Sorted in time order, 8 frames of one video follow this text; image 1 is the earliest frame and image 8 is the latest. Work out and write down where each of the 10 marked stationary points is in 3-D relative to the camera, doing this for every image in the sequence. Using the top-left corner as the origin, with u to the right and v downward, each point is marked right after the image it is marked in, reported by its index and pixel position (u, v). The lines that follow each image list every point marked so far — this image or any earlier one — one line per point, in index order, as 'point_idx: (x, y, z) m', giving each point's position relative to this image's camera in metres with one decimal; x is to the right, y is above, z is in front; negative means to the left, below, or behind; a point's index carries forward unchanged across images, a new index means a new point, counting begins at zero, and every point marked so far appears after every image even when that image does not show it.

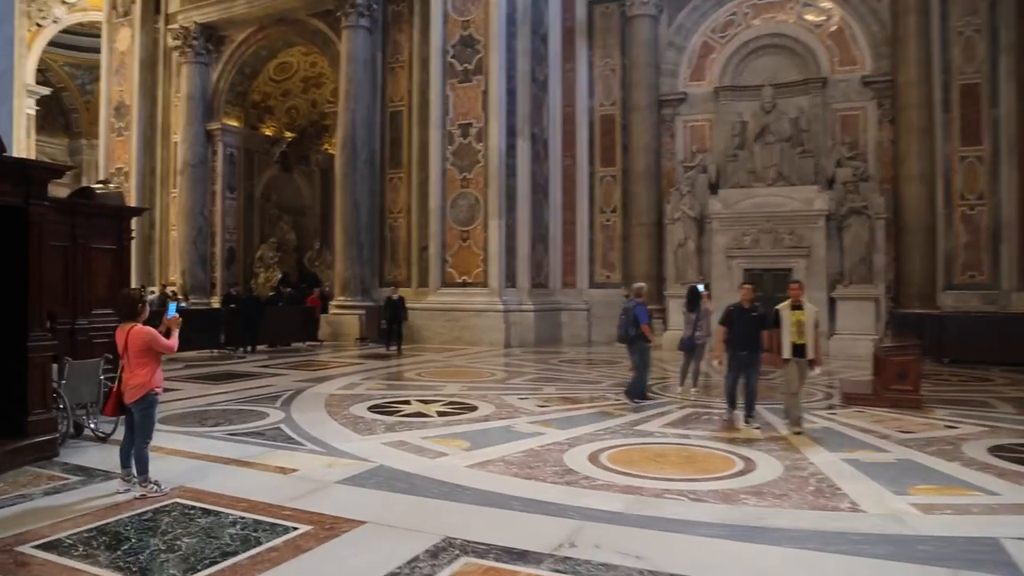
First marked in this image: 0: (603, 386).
0: (+1.0, -1.1, +8.7) m
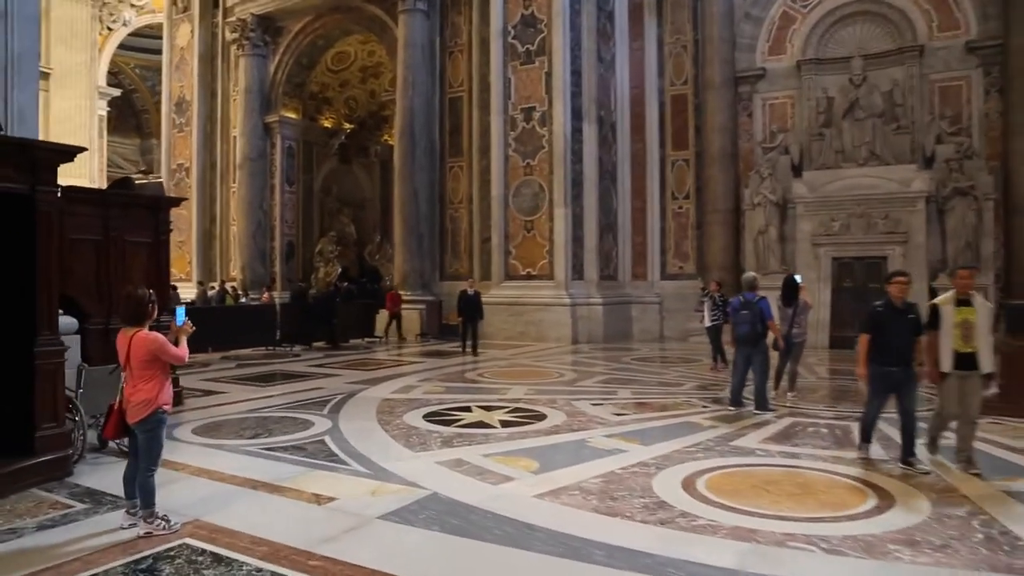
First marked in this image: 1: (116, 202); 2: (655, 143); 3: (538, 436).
0: (+1.7, -1.0, +7.8) m
1: (-3.2, +0.7, +6.4) m
2: (+2.8, +2.8, +15.5) m
3: (+0.2, -1.0, +5.4) m
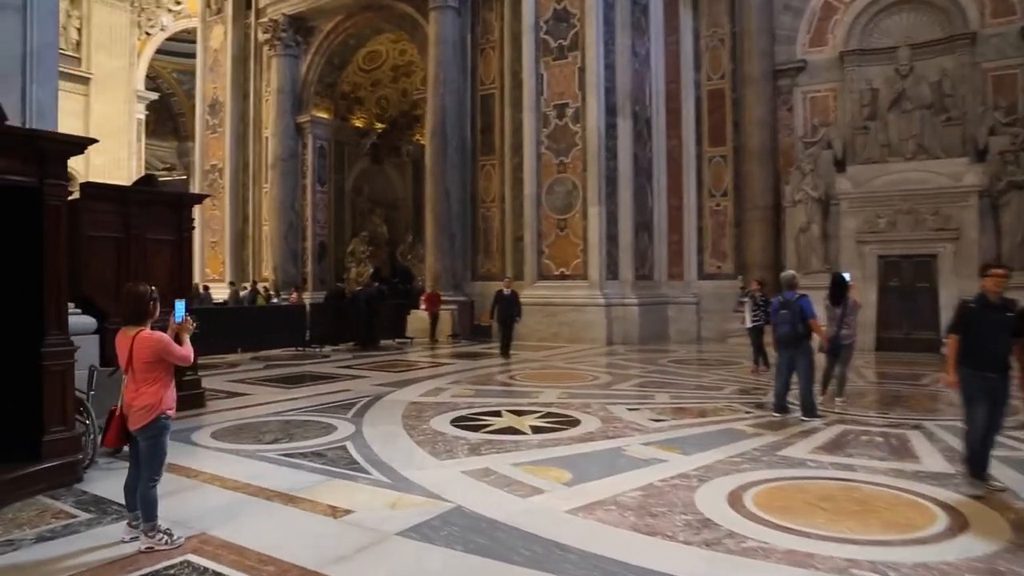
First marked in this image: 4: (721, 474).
0: (+2.0, -1.0, +7.4) m
1: (-2.9, +0.7, +6.3) m
2: (+3.4, +2.8, +15.1) m
3: (+0.4, -1.0, +5.1) m
4: (+1.1, -1.0, +4.3) m
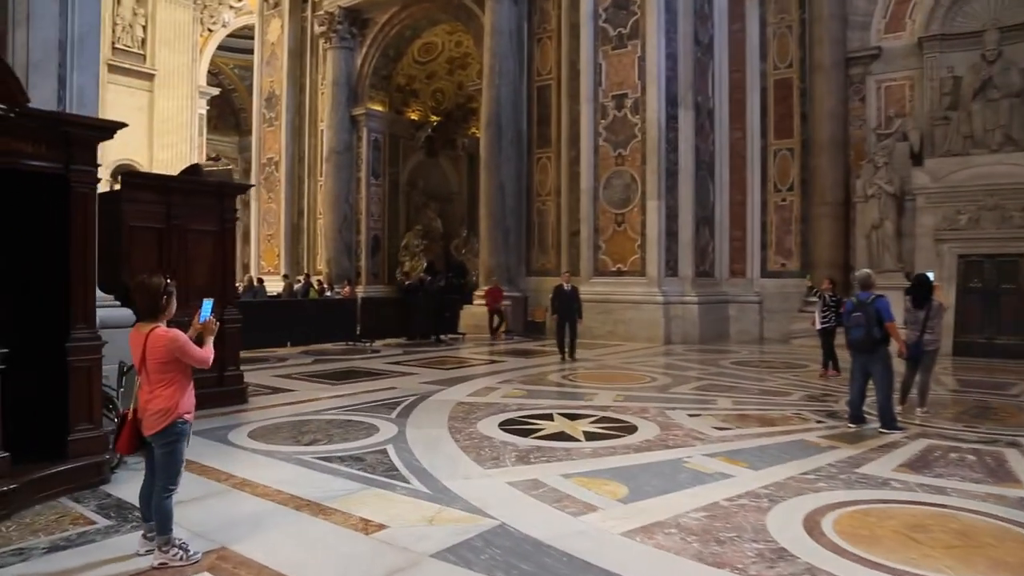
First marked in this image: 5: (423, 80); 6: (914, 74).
0: (+2.4, -1.0, +6.9) m
1: (-2.5, +0.8, +6.1) m
2: (+4.4, +2.8, +14.5) m
3: (+0.7, -1.0, +4.7) m
4: (+1.3, -1.0, +3.8) m
5: (-2.2, +5.1, +19.9) m
6: (+6.6, +3.5, +13.3) m
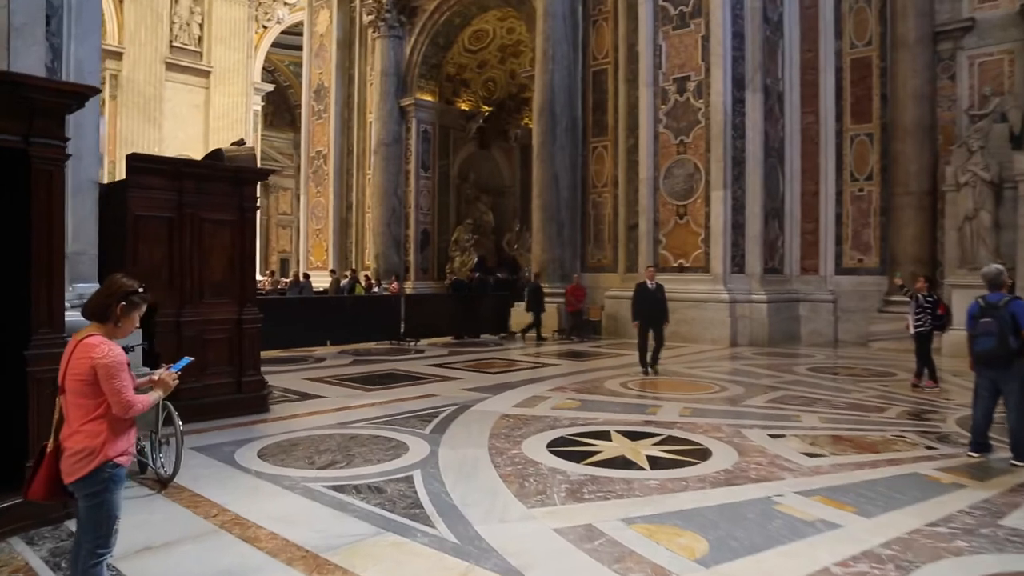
0: (+2.8, -1.0, +6.0) m
1: (-2.2, +0.8, +5.5) m
2: (+5.3, +2.9, +13.3) m
3: (+0.9, -1.0, +3.9) m
4: (+1.5, -1.0, +2.9) m
5: (-0.9, +5.2, +19.2) m
6: (+7.4, +3.6, +12.0) m
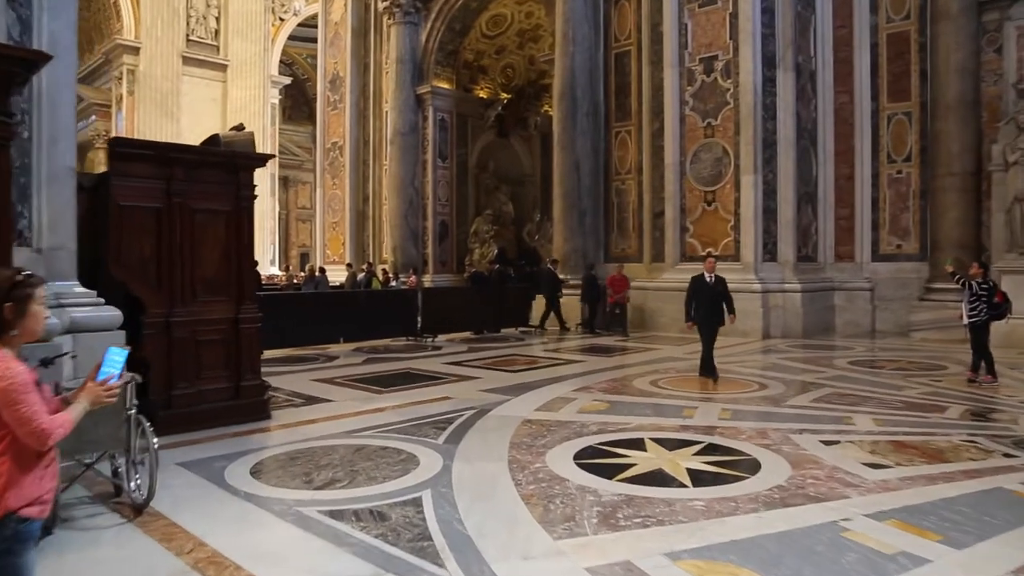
0: (+3.0, -0.9, +5.4) m
1: (-2.1, +0.8, +5.0) m
2: (+5.6, +3.1, +12.7) m
3: (+1.0, -0.9, +3.4) m
4: (+1.6, -0.9, +2.4) m
5: (-0.5, +5.4, +18.6) m
6: (+7.7, +3.8, +11.2) m
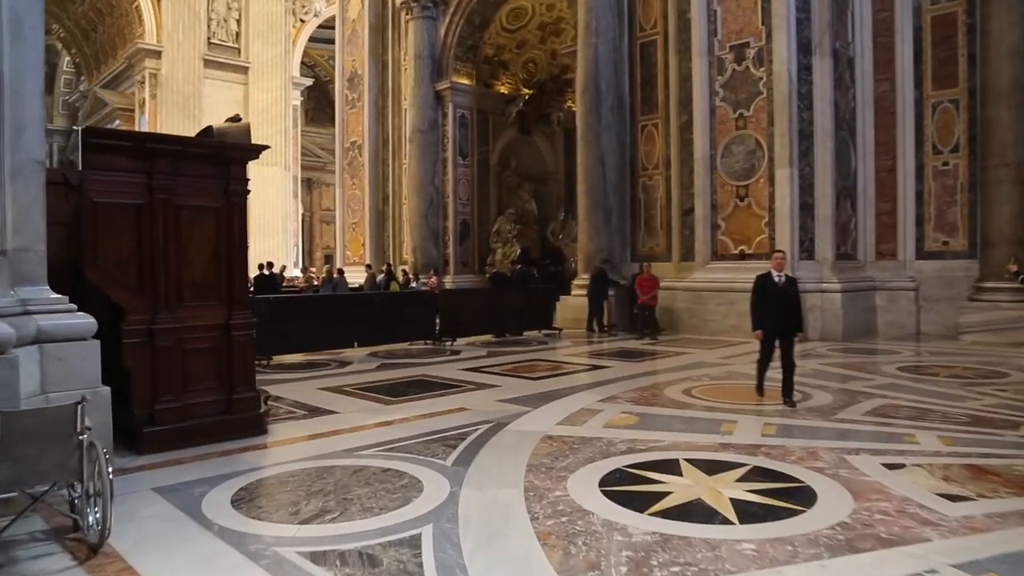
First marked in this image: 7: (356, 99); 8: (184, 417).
0: (+3.1, -0.9, +4.8) m
1: (-2.0, +0.8, +4.6) m
2: (+5.9, +3.1, +12.0) m
3: (+1.1, -0.9, +2.8) m
4: (+1.6, -0.9, +1.8) m
5: (0.0, +5.4, +18.1) m
6: (+8.0, +3.8, +10.5) m
7: (-3.7, +4.5, +19.3) m
8: (-1.9, -0.8, +4.7) m
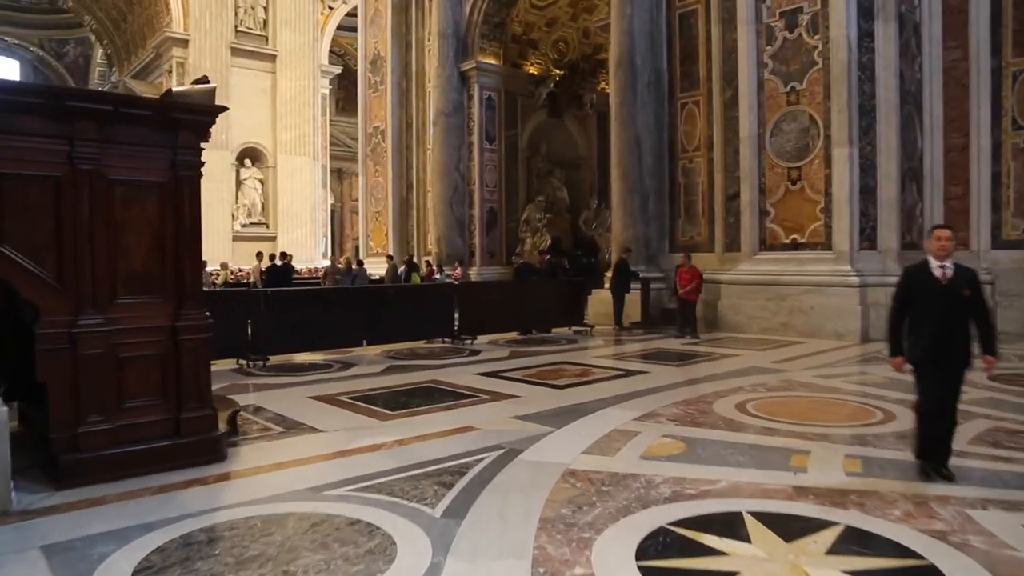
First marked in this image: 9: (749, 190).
0: (+3.1, -0.8, +3.7) m
1: (-1.9, +0.8, +3.6) m
2: (+6.3, +3.2, +10.7) m
3: (+1.0, -0.9, +1.8) m
4: (+1.5, -1.0, +0.8) m
5: (+0.7, +5.5, +17.0) m
6: (+8.3, +3.9, +9.1) m
7: (-3.0, +4.7, +18.3) m
8: (-1.9, -0.7, +3.8) m
9: (+3.2, +1.3, +10.9) m
